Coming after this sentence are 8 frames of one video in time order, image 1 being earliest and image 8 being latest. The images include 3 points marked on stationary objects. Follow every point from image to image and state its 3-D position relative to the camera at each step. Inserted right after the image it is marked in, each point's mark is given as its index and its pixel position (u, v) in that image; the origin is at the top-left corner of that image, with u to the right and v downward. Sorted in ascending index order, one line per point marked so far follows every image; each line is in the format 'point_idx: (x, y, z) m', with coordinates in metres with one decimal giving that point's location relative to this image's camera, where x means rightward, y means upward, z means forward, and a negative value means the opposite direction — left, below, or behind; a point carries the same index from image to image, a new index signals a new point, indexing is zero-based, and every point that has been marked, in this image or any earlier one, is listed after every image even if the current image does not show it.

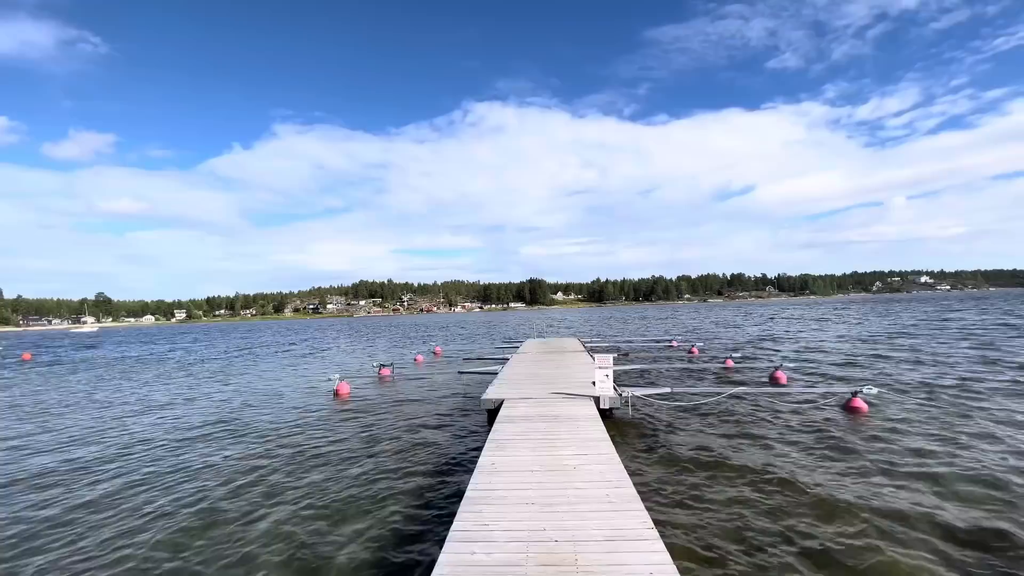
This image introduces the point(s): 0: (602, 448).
0: (+1.6, -2.9, +9.2) m
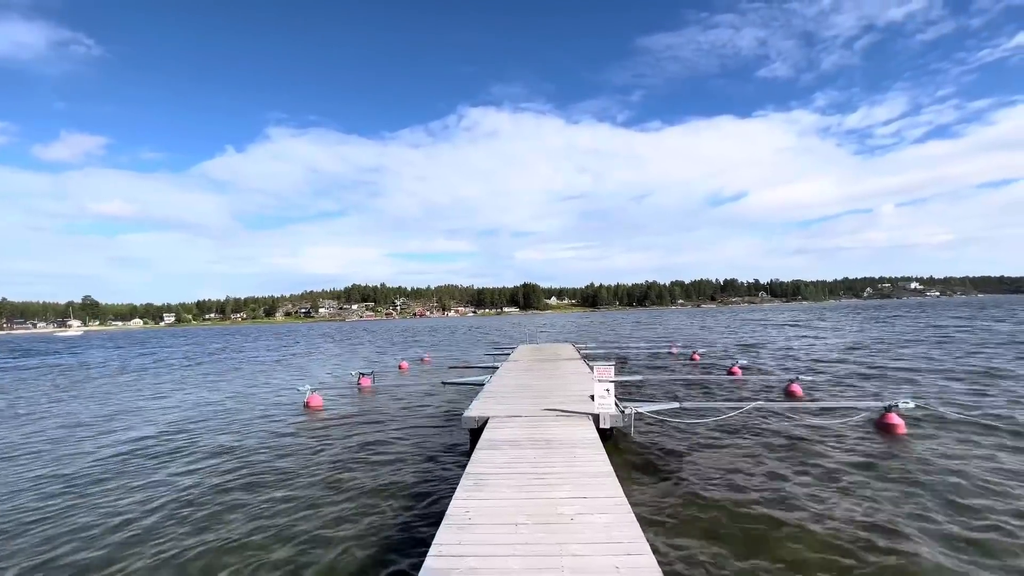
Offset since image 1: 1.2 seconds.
0: (+1.4, -2.9, +7.4) m
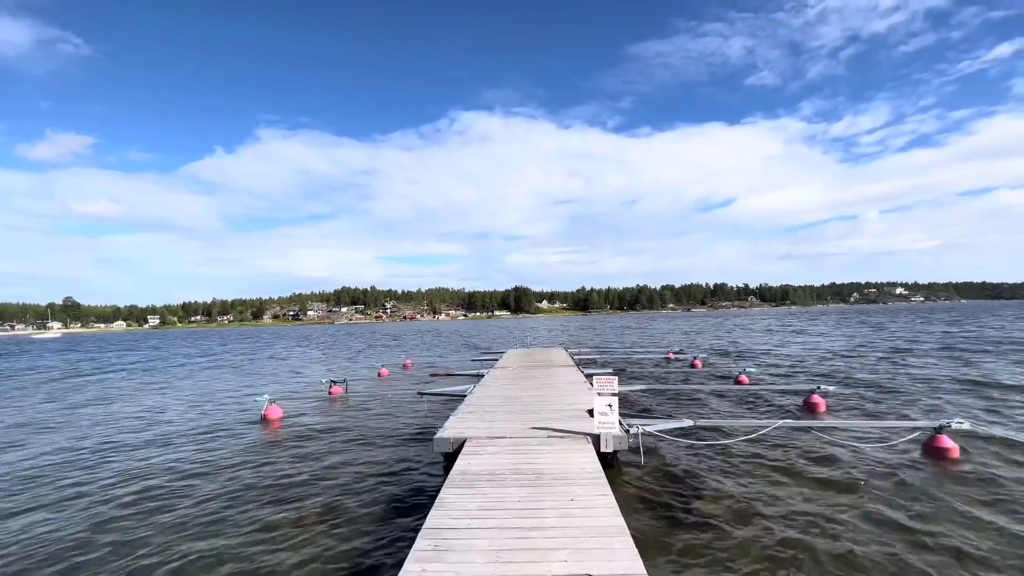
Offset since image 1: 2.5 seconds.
0: (+1.1, -2.8, +5.3) m
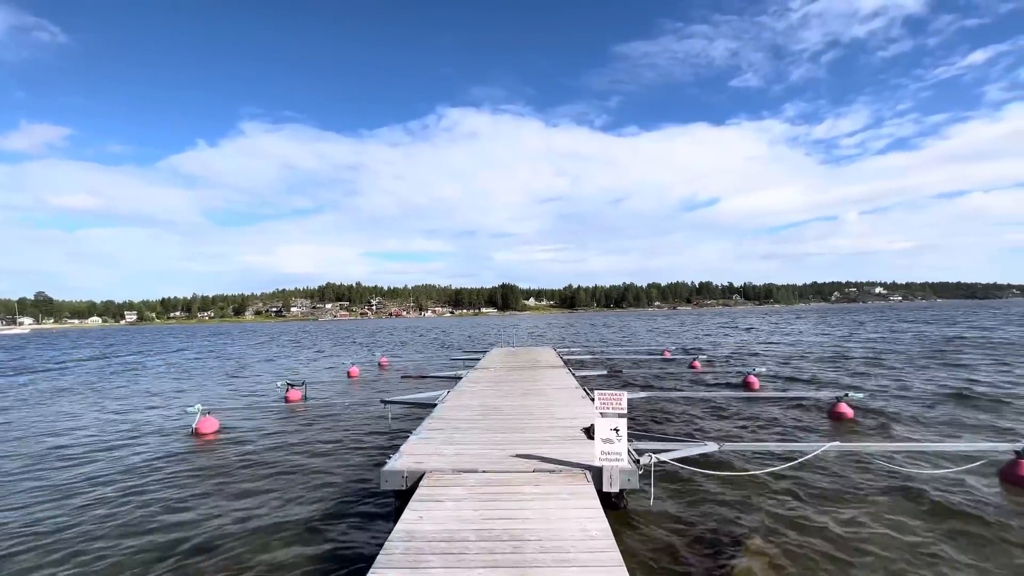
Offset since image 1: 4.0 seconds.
0: (+0.8, -2.5, +2.8) m
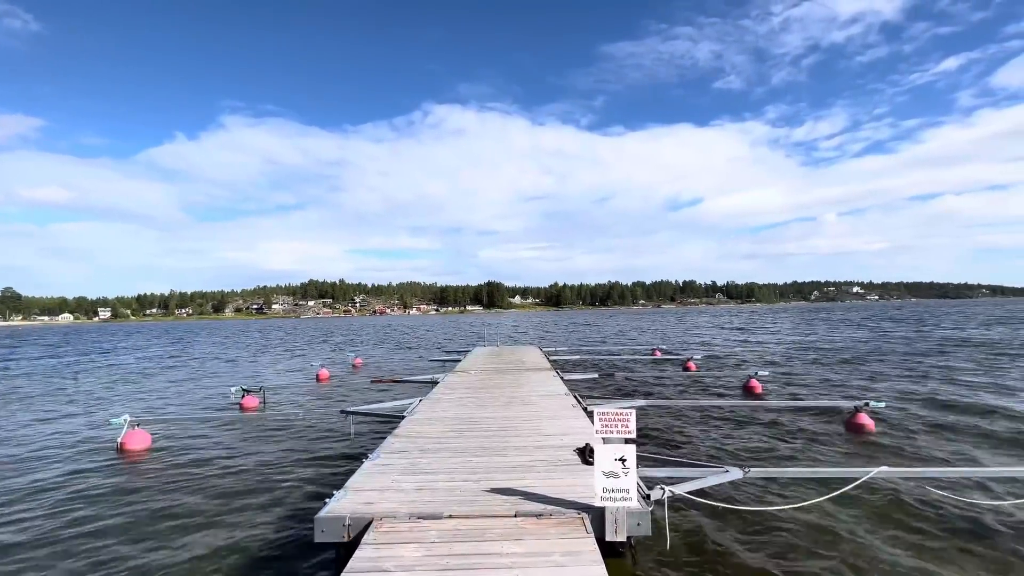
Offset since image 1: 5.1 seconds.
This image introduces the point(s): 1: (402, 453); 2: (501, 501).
0: (+0.7, -2.4, +1.1) m
1: (-1.8, -2.7, +8.4) m
2: (-0.1, -2.6, +6.2) m
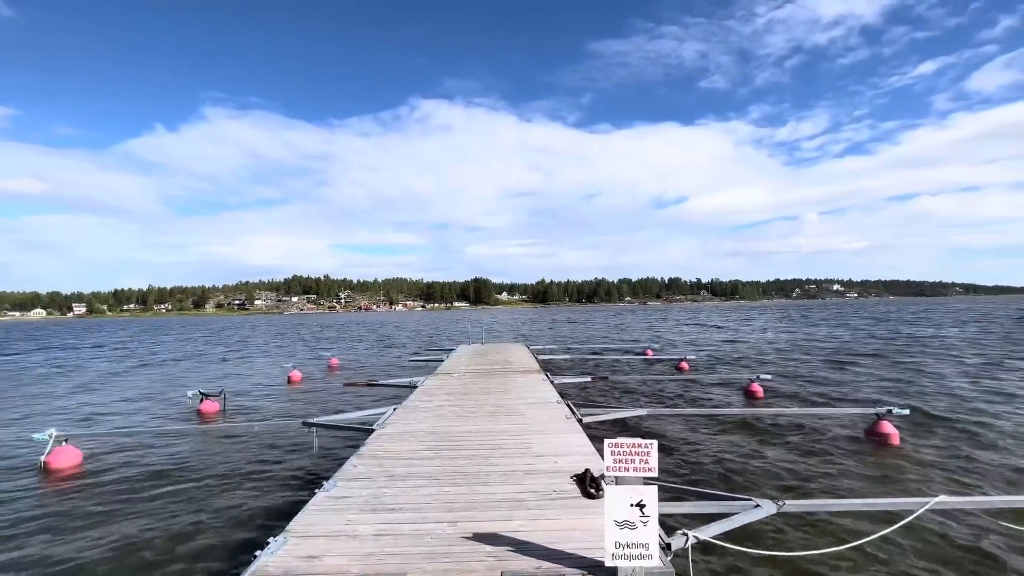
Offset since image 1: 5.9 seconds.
0: (+0.7, -2.4, -0.3) m
1: (-2.0, -2.6, +7.0) m
2: (-0.3, -2.5, +4.8) m
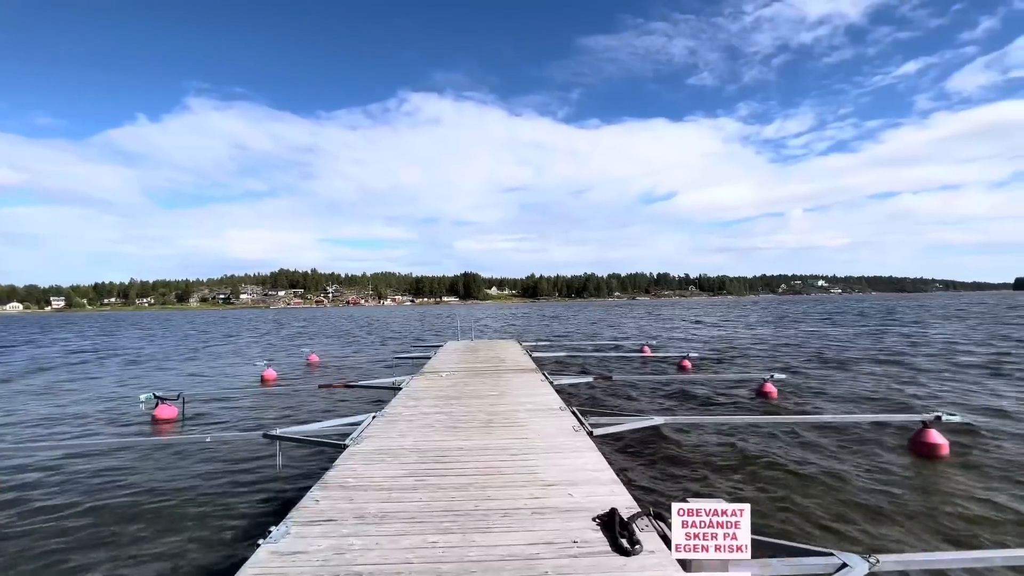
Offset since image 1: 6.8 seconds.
0: (+0.9, -2.3, -1.9) m
1: (-2.0, -2.5, +5.3) m
2: (-0.2, -2.4, +3.2) m
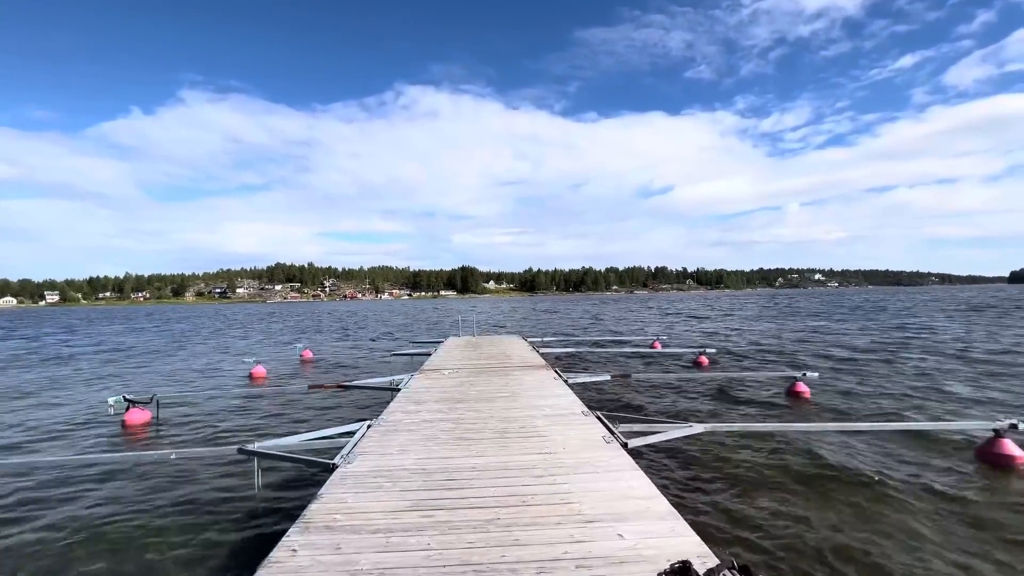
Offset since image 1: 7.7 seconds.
0: (+1.3, -2.3, -3.3) m
1: (-1.6, -2.3, +3.9) m
2: (+0.2, -2.3, +1.8) m
